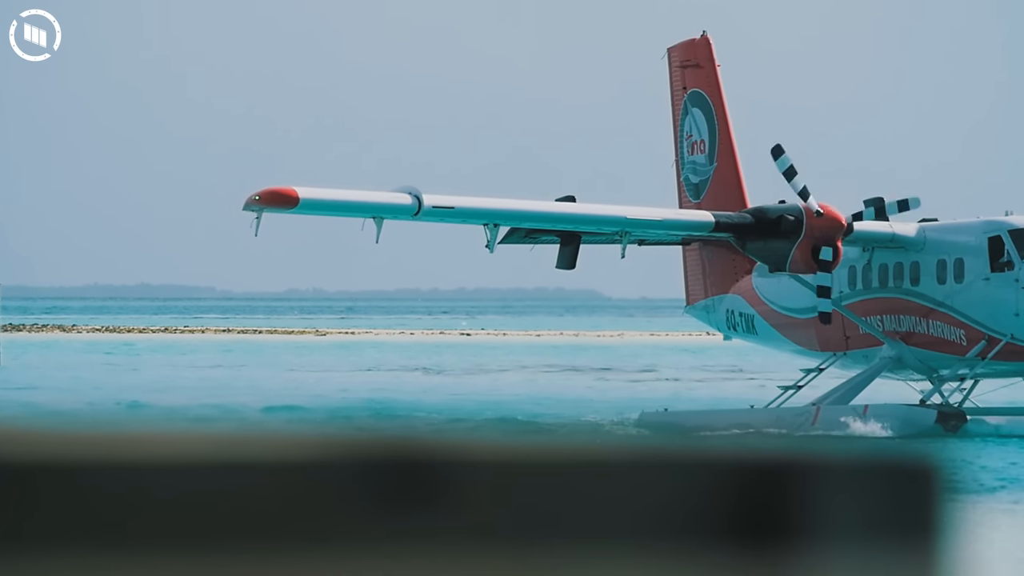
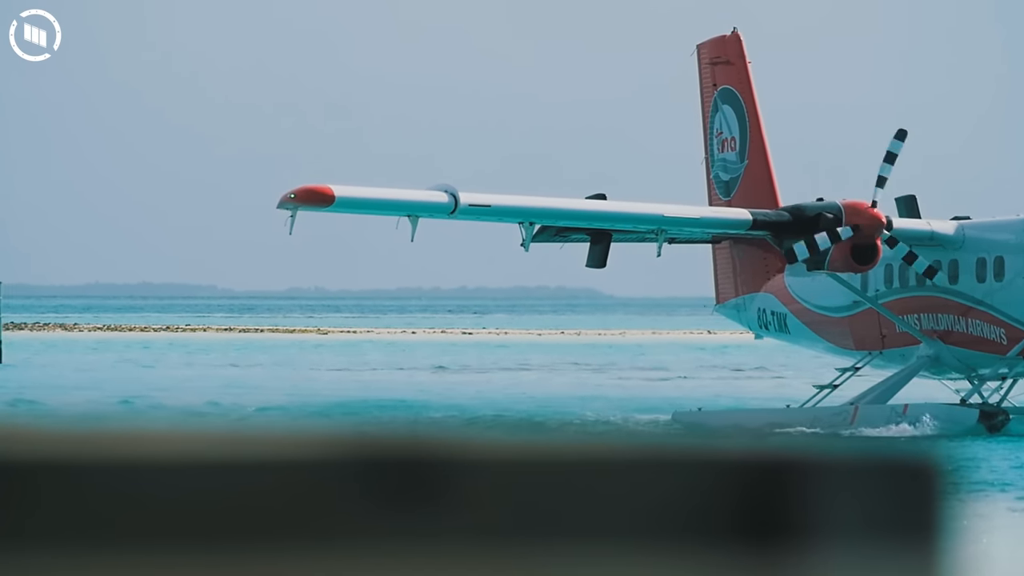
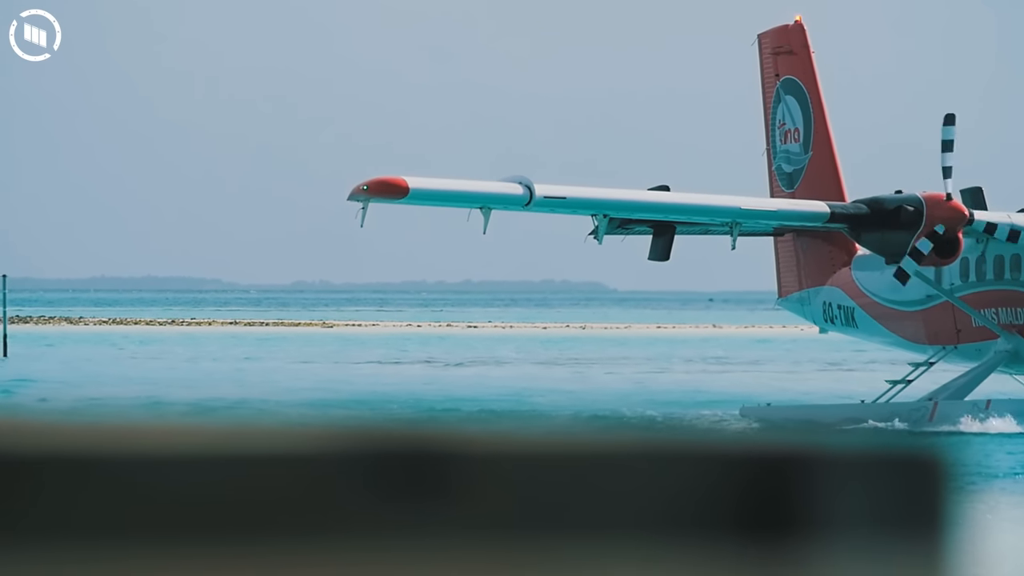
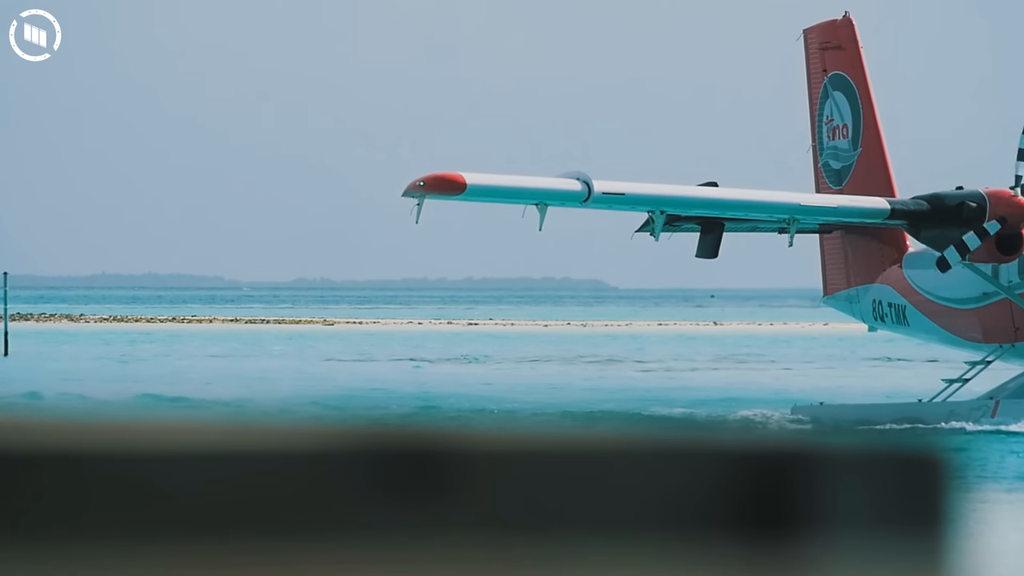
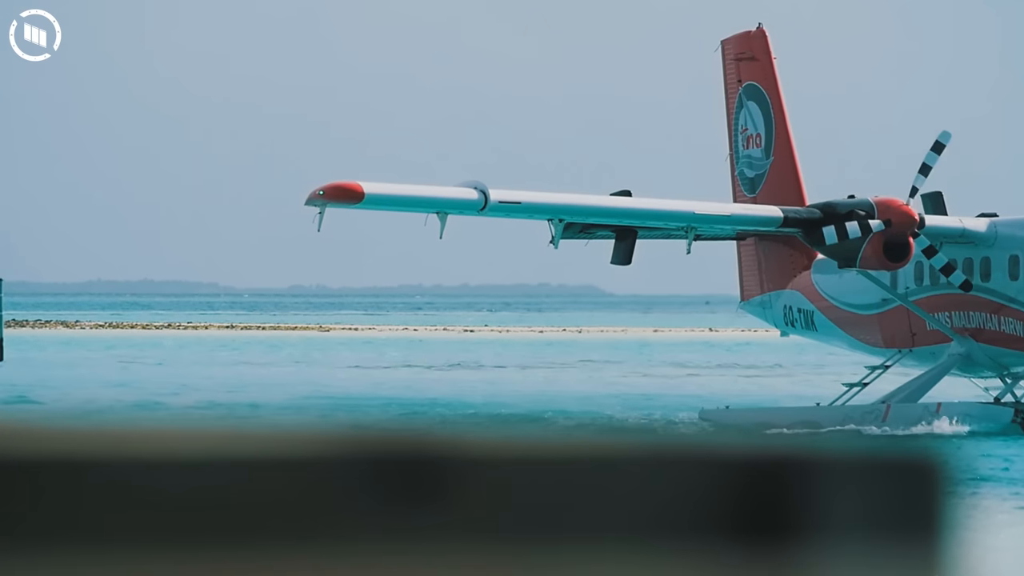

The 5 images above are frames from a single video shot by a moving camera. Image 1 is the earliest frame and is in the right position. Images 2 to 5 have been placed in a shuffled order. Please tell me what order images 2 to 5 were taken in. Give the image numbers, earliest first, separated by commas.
2, 5, 3, 4
